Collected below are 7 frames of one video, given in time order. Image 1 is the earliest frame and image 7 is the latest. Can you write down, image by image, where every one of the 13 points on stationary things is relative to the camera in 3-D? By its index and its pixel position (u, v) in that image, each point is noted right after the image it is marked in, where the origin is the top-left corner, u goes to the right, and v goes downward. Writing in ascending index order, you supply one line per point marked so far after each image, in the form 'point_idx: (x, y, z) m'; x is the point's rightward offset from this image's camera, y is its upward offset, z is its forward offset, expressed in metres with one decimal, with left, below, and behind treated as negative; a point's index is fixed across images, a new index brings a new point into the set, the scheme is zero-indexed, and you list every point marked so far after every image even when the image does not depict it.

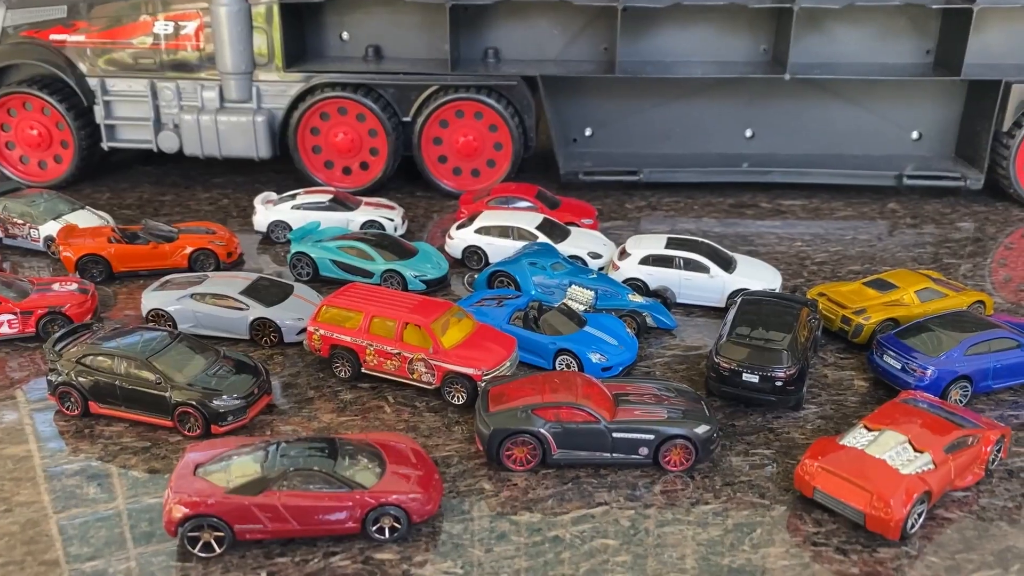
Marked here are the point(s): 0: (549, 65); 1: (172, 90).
0: (+0.3, +1.9, +7.6) m
1: (-2.9, +1.7, +7.4) m
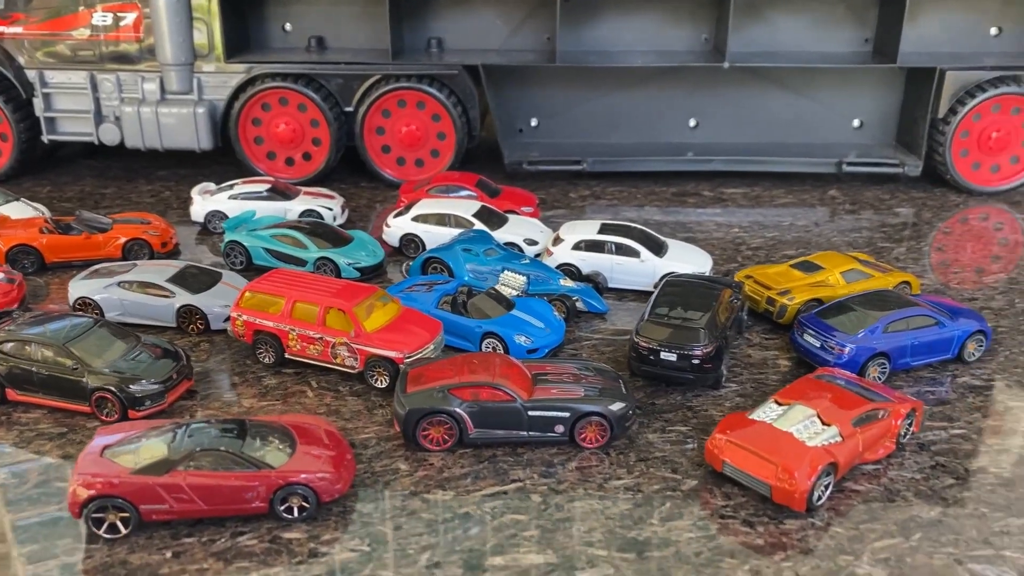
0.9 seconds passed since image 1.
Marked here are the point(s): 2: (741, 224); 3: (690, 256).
0: (-0.2, +2.0, +7.7) m
1: (-3.4, +1.7, +7.4) m
2: (+1.8, +0.5, +6.9) m
3: (+1.2, +0.2, +5.7) m
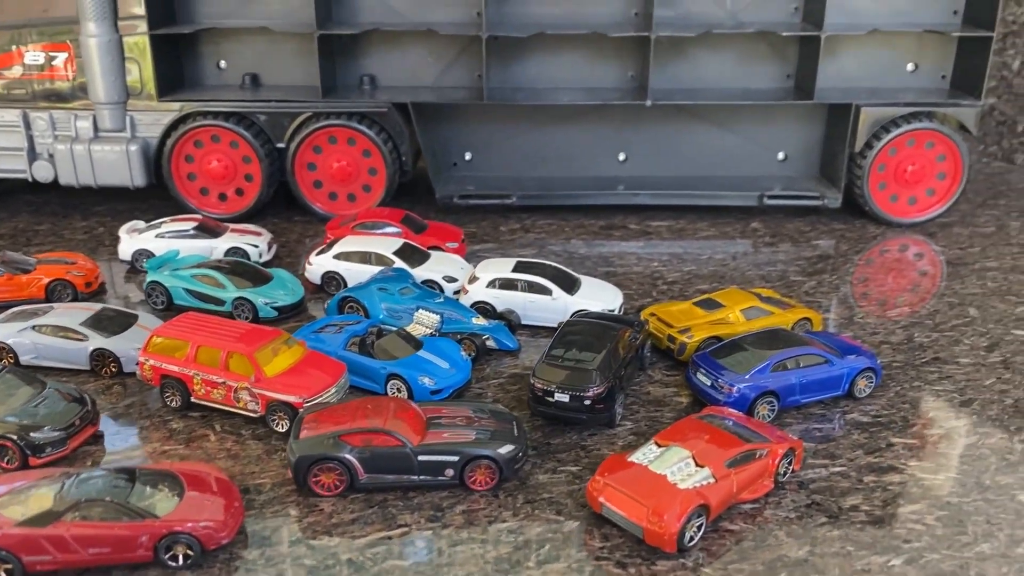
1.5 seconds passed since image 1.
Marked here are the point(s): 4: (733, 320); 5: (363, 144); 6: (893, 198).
0: (-0.8, +1.8, +7.8) m
1: (-4.0, +1.4, +7.5) m
2: (+1.2, +0.2, +7.0) m
3: (+0.6, 0.0, +5.8) m
4: (+1.4, -0.2, +5.4) m
5: (-1.3, +1.2, +7.6) m
6: (+3.4, +0.8, +7.7) m
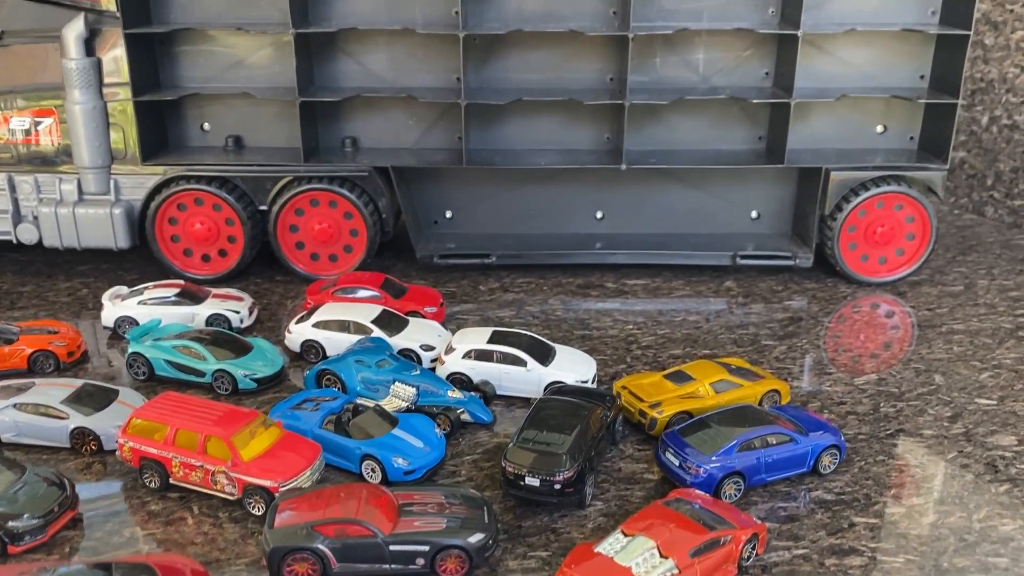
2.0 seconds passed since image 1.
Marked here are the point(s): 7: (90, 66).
0: (-1.0, +1.2, +8.0) m
1: (-4.2, +0.9, +7.6) m
2: (+1.0, -0.3, +7.2) m
3: (+0.4, -0.5, +5.9) m
4: (+1.2, -0.7, +5.5) m
5: (-1.5, +0.7, +7.7) m
6: (+3.2, +0.3, +7.8) m
7: (-3.5, +1.8, +7.3) m
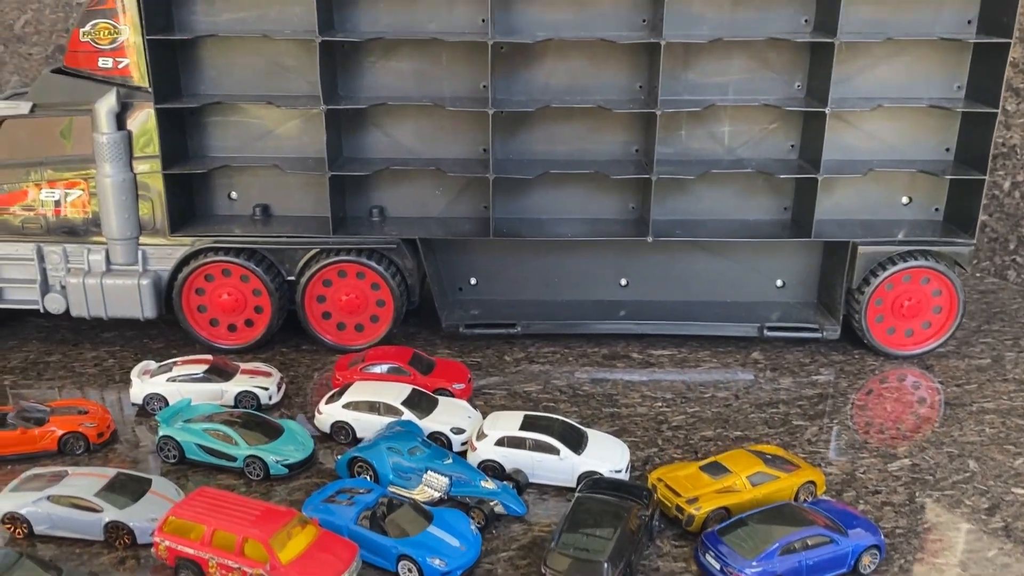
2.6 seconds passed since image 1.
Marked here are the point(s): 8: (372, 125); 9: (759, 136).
0: (-0.7, +0.6, +8.0) m
1: (-4.0, +0.3, +7.6) m
2: (+1.3, -0.9, +7.1) m
3: (+0.7, -1.1, +5.9) m
4: (+1.4, -1.3, +5.5) m
5: (-1.2, +0.1, +7.7) m
6: (+3.4, -0.4, +7.8) m
7: (-3.3, +1.2, +7.3) m
8: (-1.3, +1.5, +7.8) m
9: (+2.2, +1.4, +7.9) m
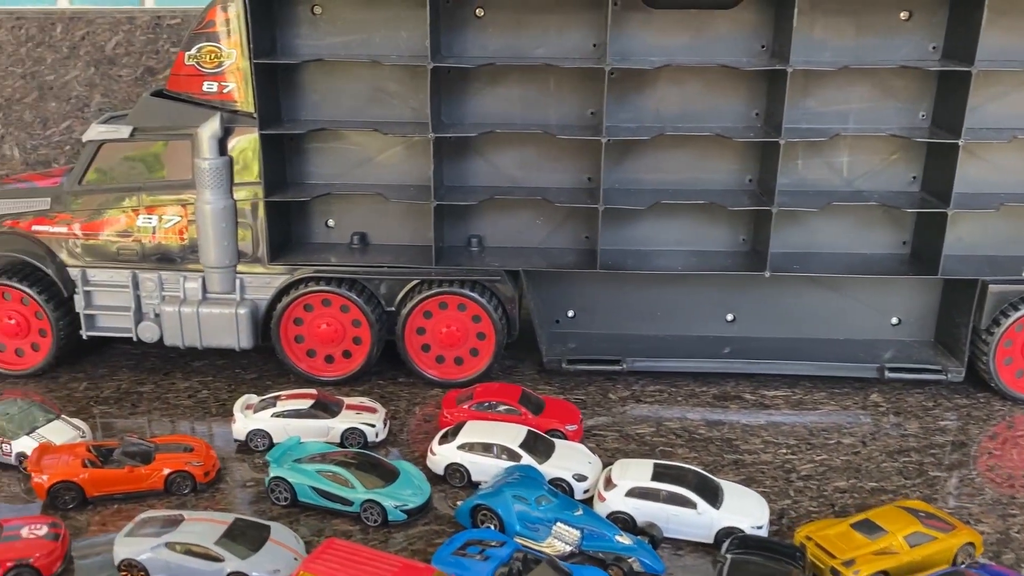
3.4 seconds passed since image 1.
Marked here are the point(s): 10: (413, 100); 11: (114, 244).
0: (+0.2, +0.3, +7.7) m
1: (-3.0, +0.1, +7.4) m
2: (+2.1, -1.2, +6.8) m
3: (+1.5, -1.4, +5.6) m
4: (+2.3, -1.5, +5.1) m
5: (-0.3, -0.2, +7.4) m
6: (+4.3, -0.7, +7.4) m
7: (-2.4, +1.0, +7.1) m
8: (-0.3, +1.2, +7.5) m
9: (+3.2, +1.0, +7.5) m
10: (-0.8, +1.6, +7.4) m
11: (-3.4, +0.4, +7.4) m
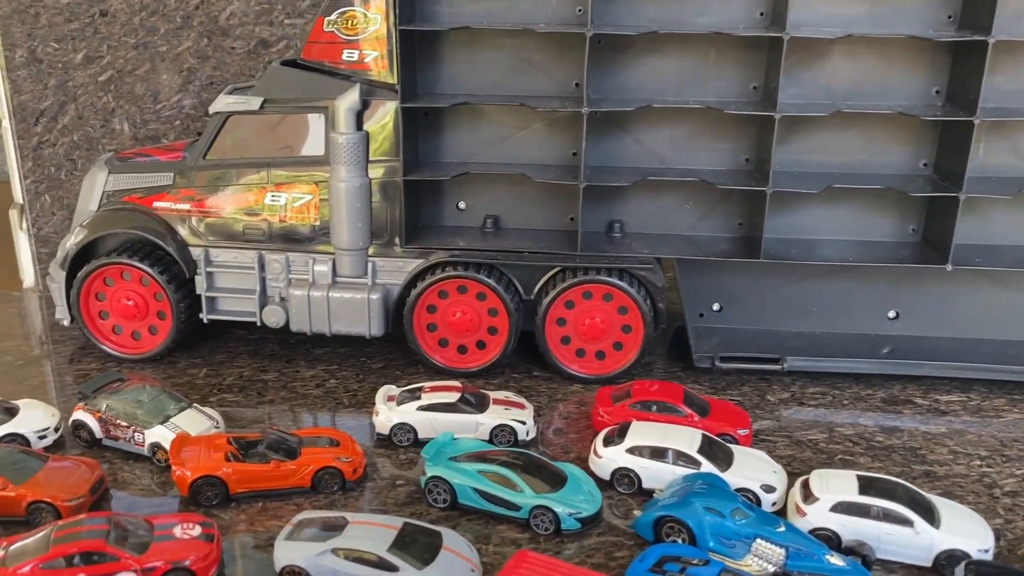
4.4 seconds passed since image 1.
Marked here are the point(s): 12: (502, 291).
0: (+1.4, +0.4, +7.1) m
1: (-1.8, +0.2, +7.0) m
2: (+3.3, -1.2, +6.1) m
3: (+2.6, -1.3, +4.9) m
4: (+3.3, -1.5, +4.5) m
5: (+0.9, -0.1, +6.9) m
6: (+5.5, -0.7, +6.7) m
7: (-1.2, +1.1, +6.6) m
8: (+0.9, +1.3, +7.0) m
9: (+4.4, +1.1, +6.8) m
10: (+0.4, +1.7, +6.9) m
11: (-2.2, +0.5, +7.0) m
12: (-0.1, 0.0, +6.8) m
